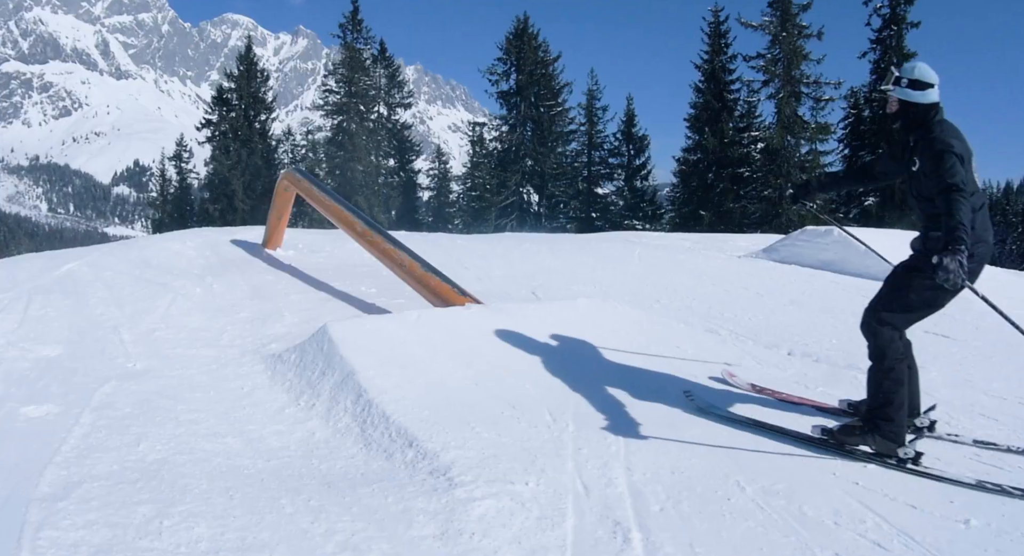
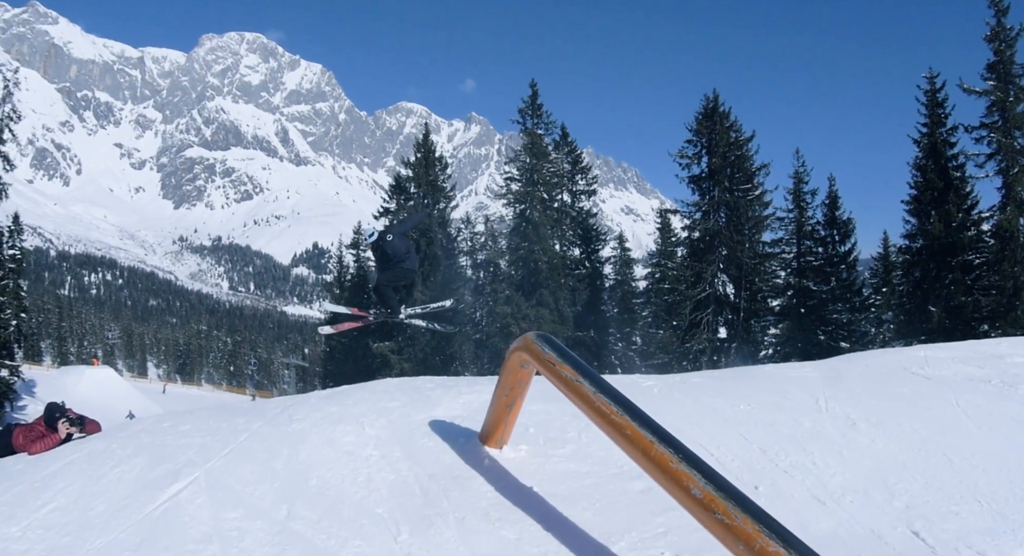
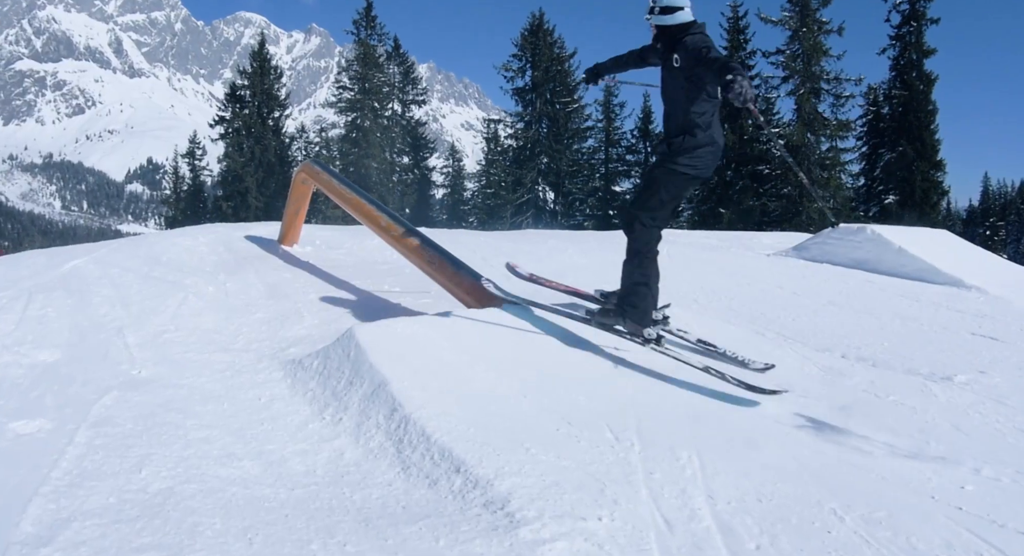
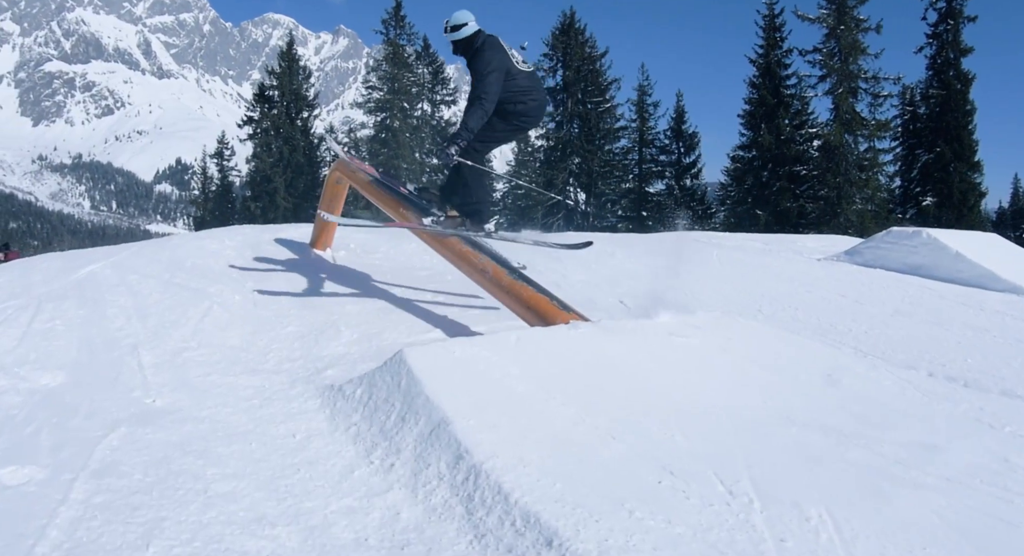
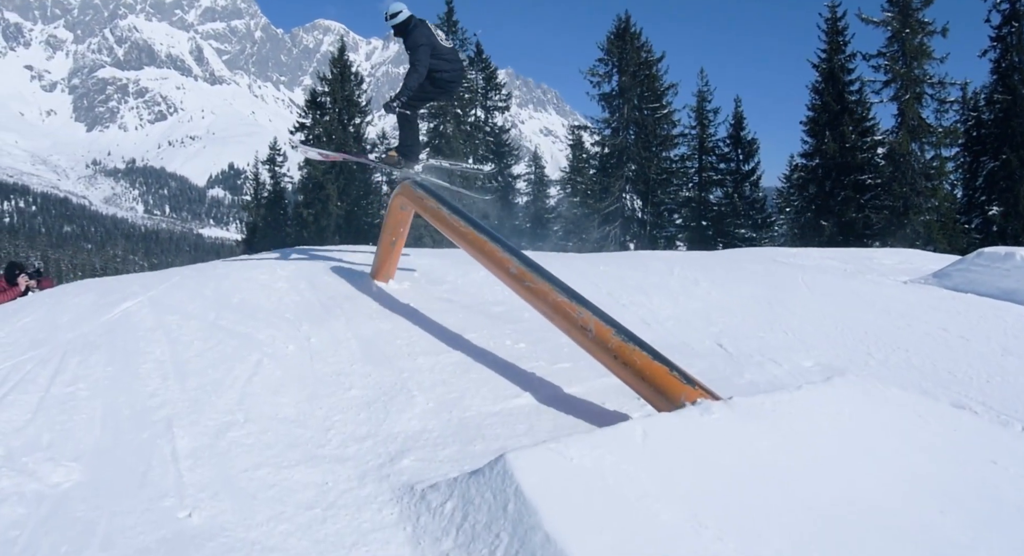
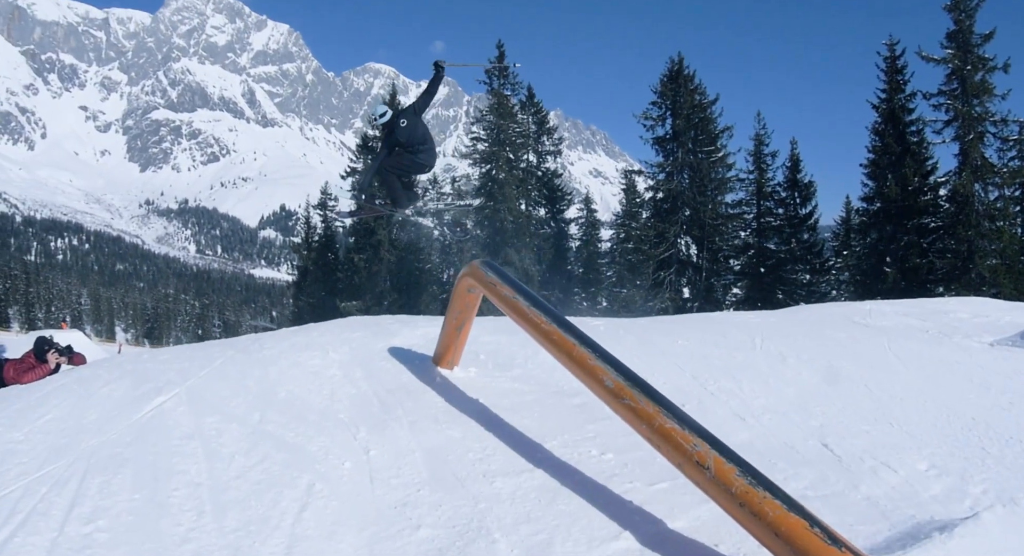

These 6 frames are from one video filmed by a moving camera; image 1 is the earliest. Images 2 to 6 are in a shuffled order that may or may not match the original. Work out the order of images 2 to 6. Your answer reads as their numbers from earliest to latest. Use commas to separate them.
3, 4, 5, 6, 2
